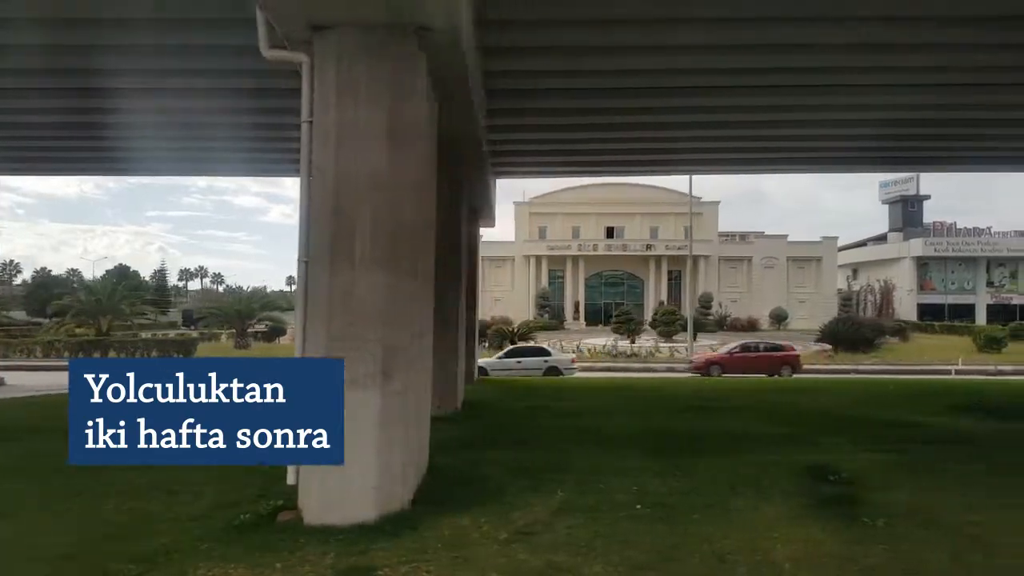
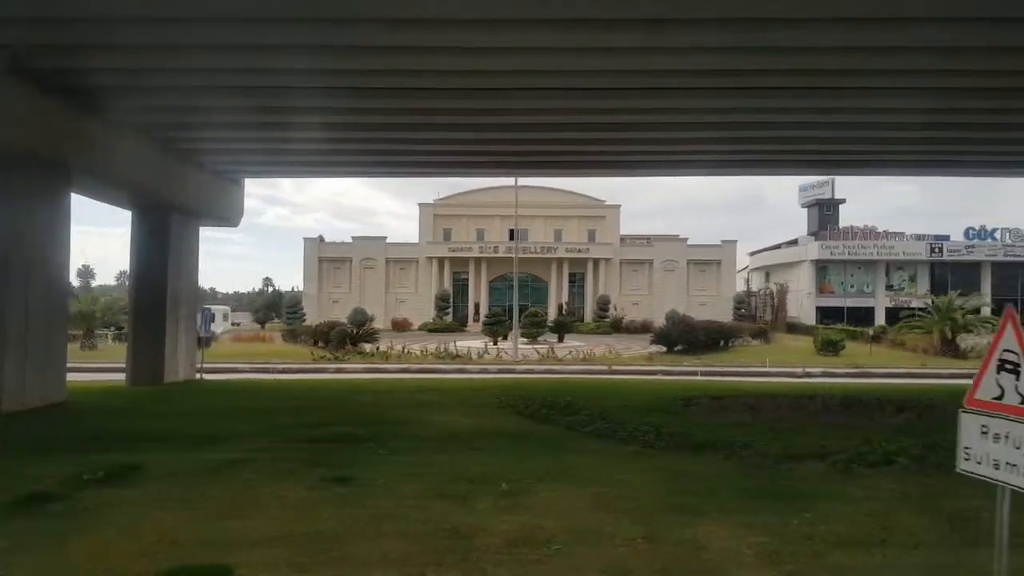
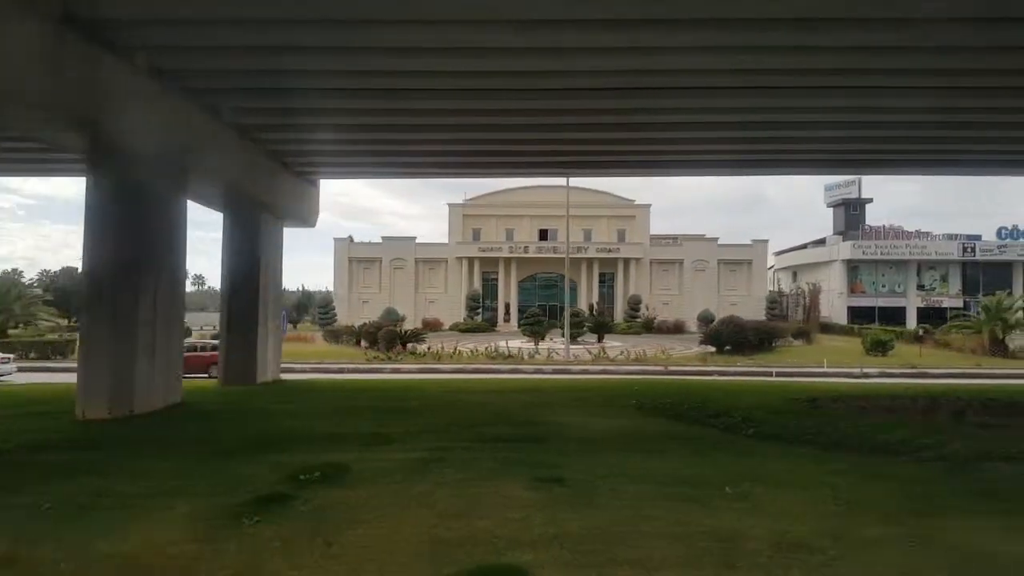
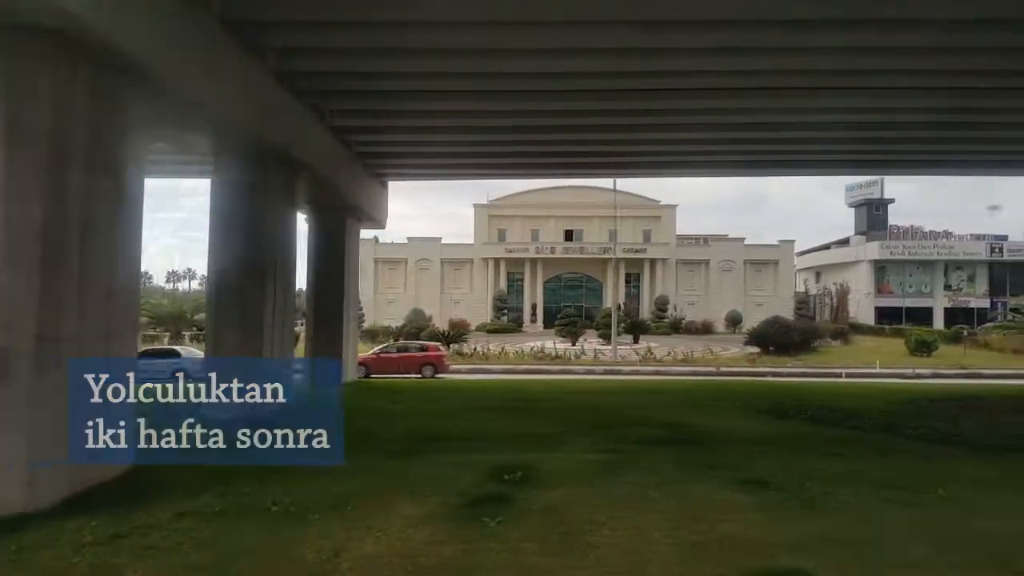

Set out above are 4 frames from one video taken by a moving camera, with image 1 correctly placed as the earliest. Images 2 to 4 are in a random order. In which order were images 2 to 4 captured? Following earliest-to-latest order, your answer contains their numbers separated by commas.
4, 3, 2
